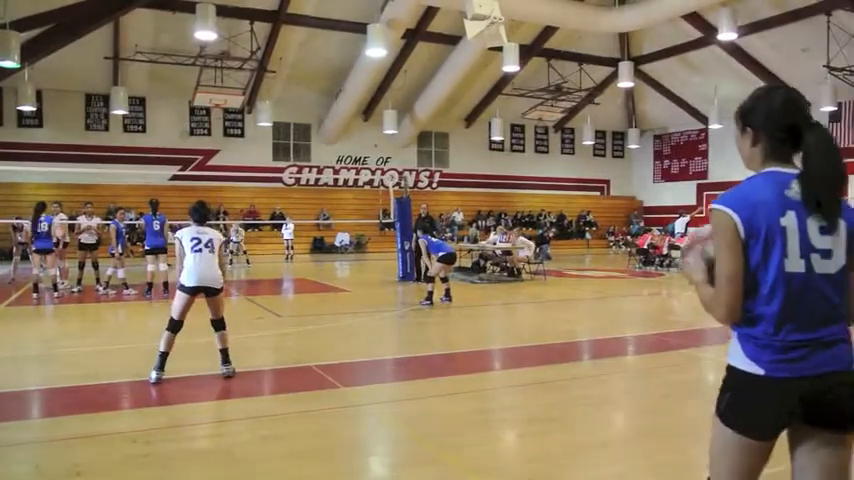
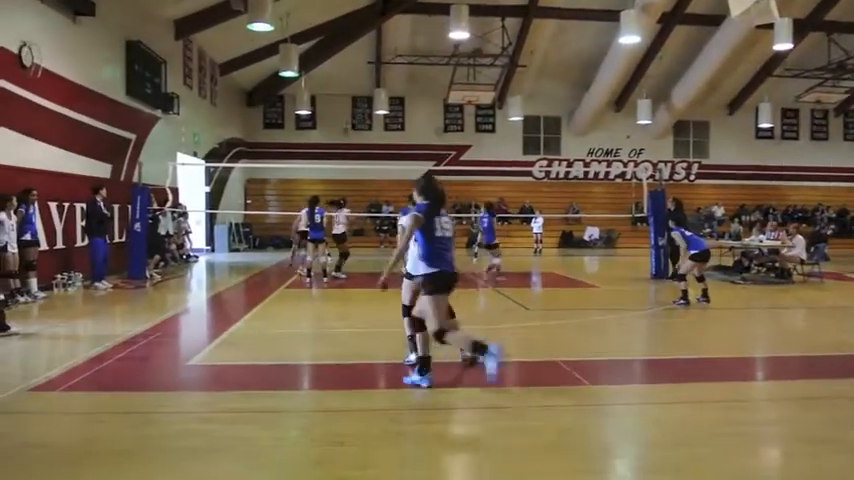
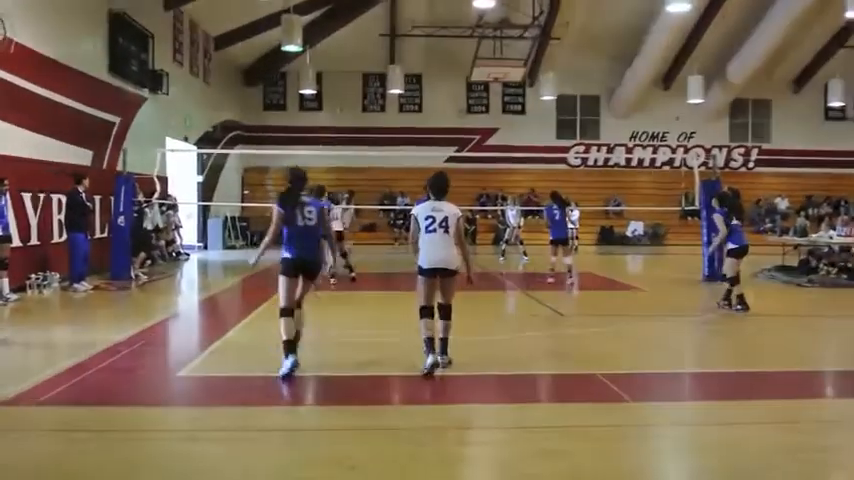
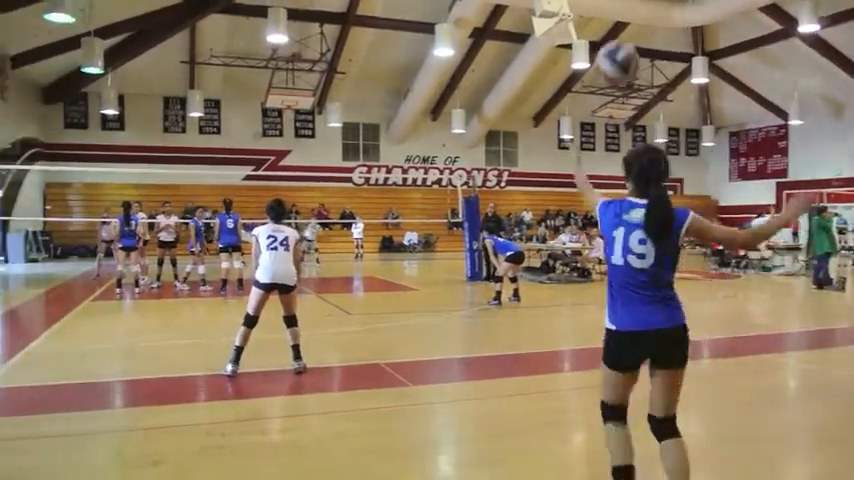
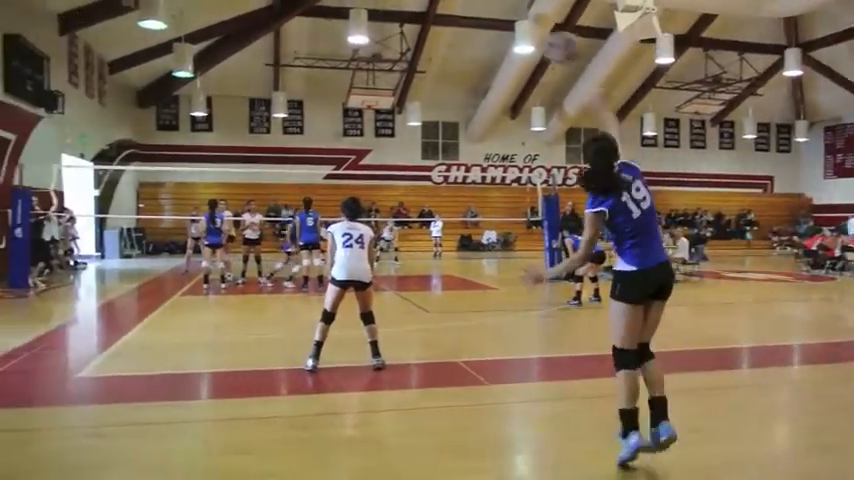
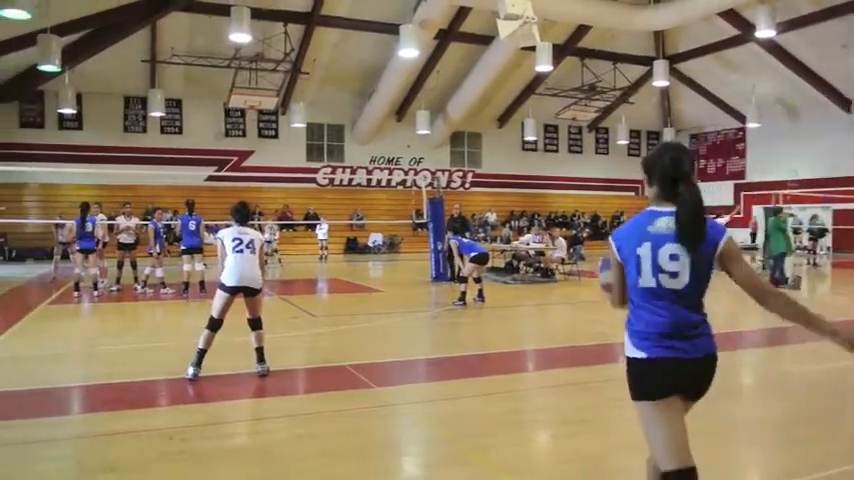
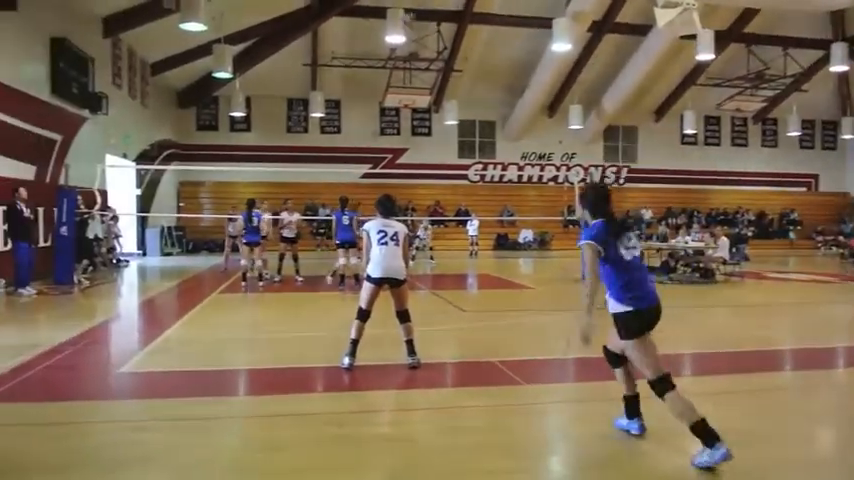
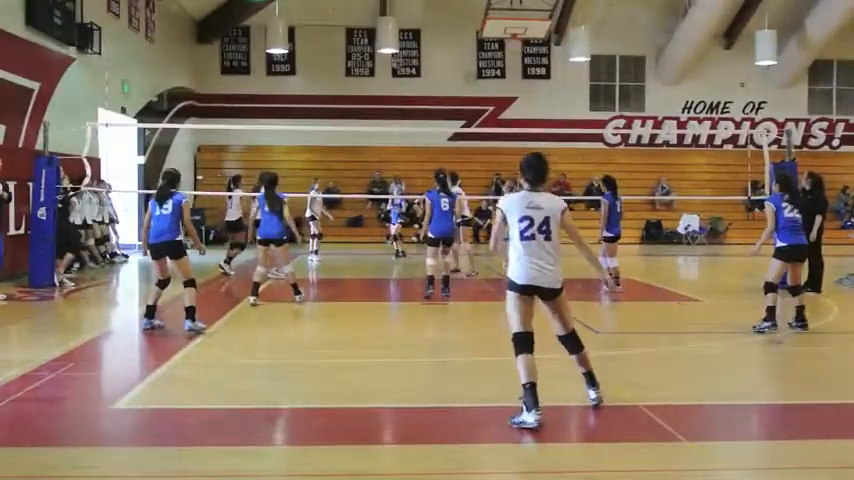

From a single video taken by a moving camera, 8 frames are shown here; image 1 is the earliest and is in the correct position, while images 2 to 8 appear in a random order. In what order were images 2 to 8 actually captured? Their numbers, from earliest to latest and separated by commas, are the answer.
6, 4, 5, 7, 2, 3, 8
